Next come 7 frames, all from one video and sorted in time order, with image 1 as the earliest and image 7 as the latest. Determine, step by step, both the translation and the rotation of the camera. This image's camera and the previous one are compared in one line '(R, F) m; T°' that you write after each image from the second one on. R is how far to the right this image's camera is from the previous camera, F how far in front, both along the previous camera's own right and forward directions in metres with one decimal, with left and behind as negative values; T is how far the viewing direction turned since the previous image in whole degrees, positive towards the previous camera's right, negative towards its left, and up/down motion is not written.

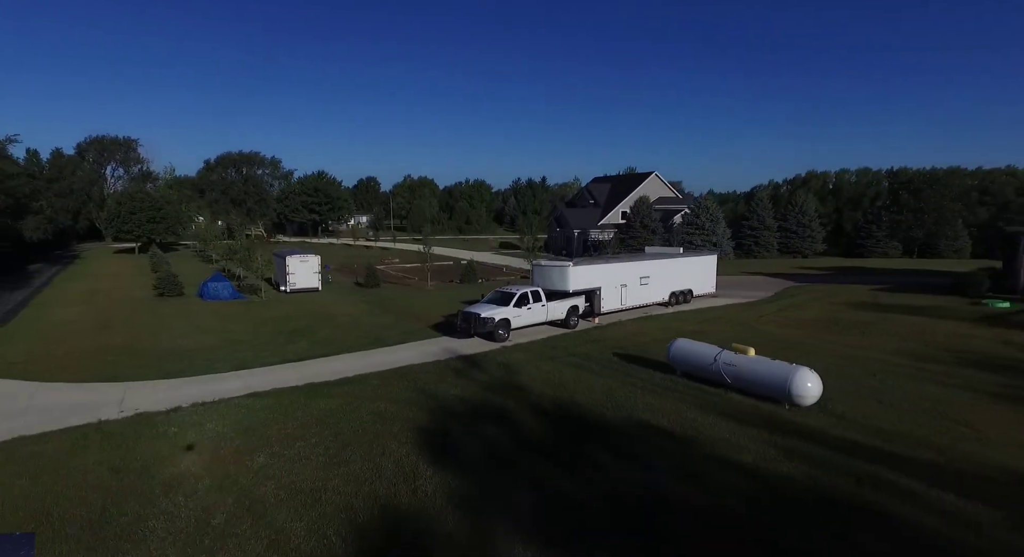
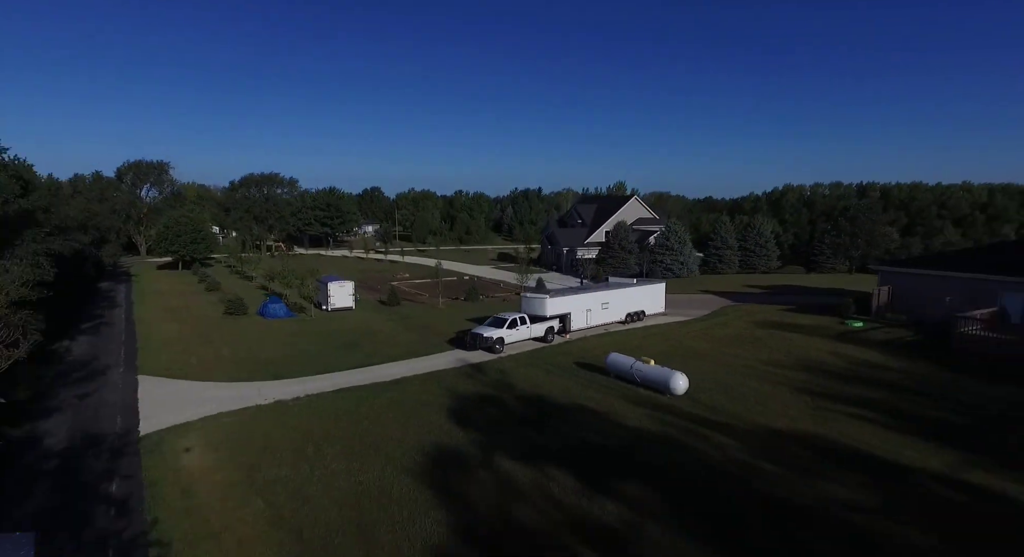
(+0.1, -2.5) m; 0°
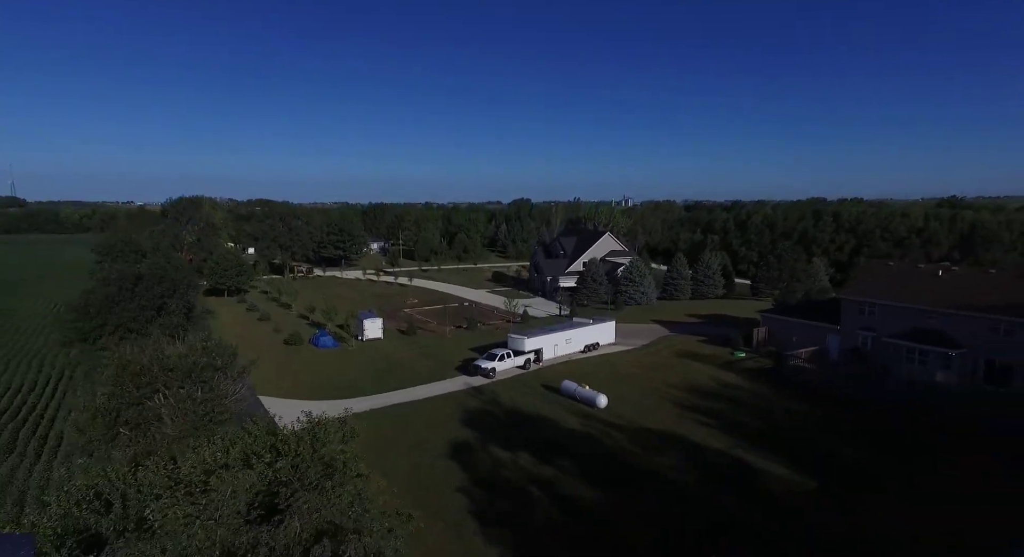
(+0.2, -3.9) m; 0°
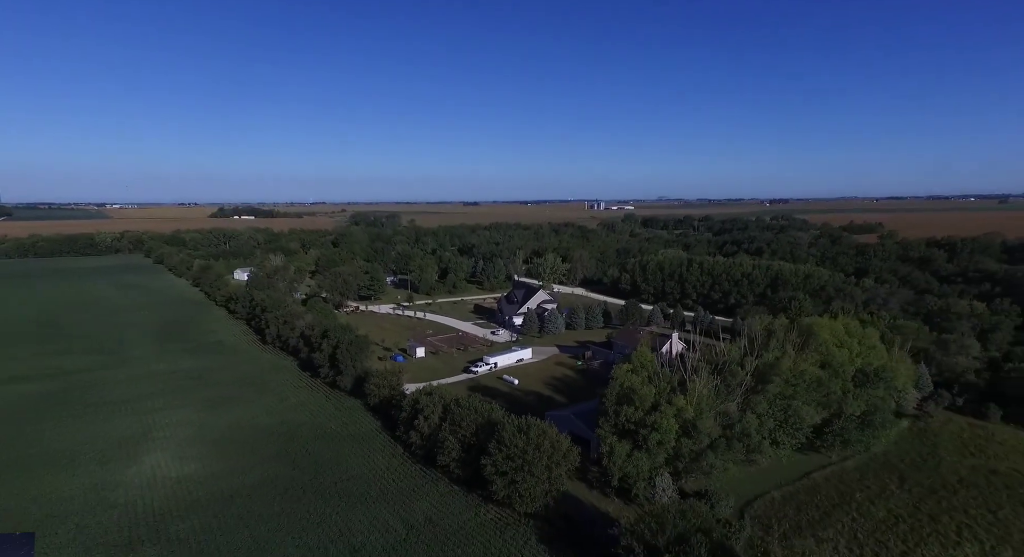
(+0.3, -18.1) m; +2°
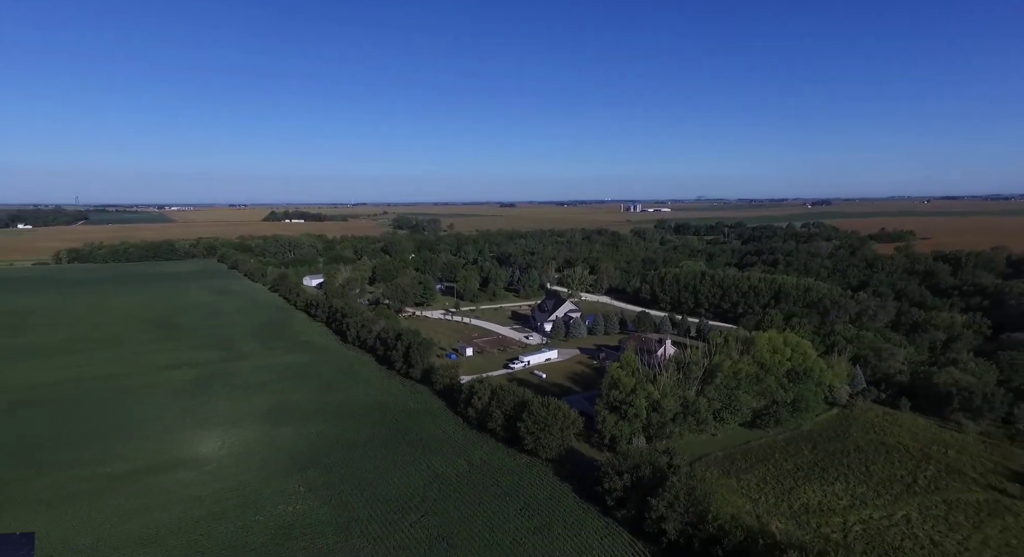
(+0.4, -8.1) m; -3°
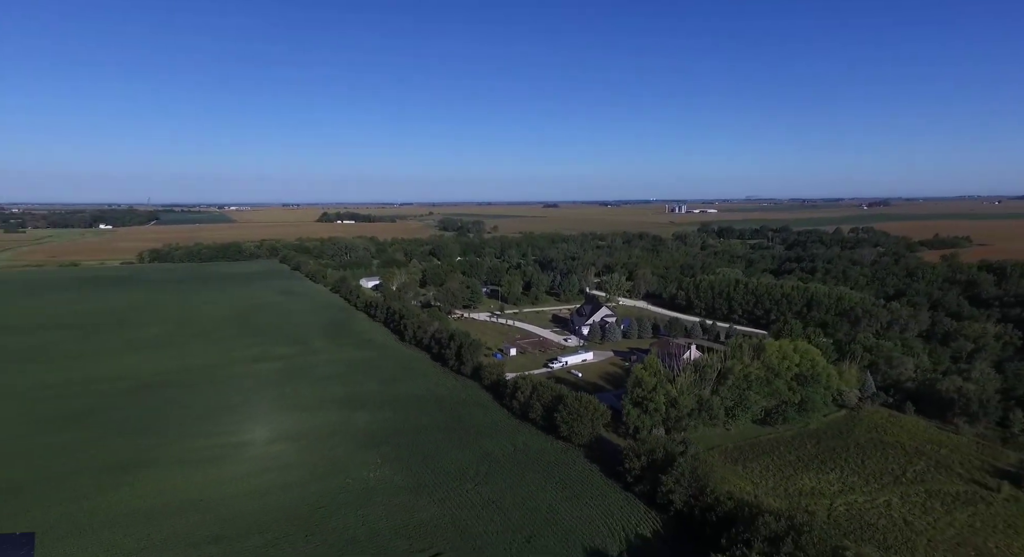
(+0.1, -4.2) m; -4°
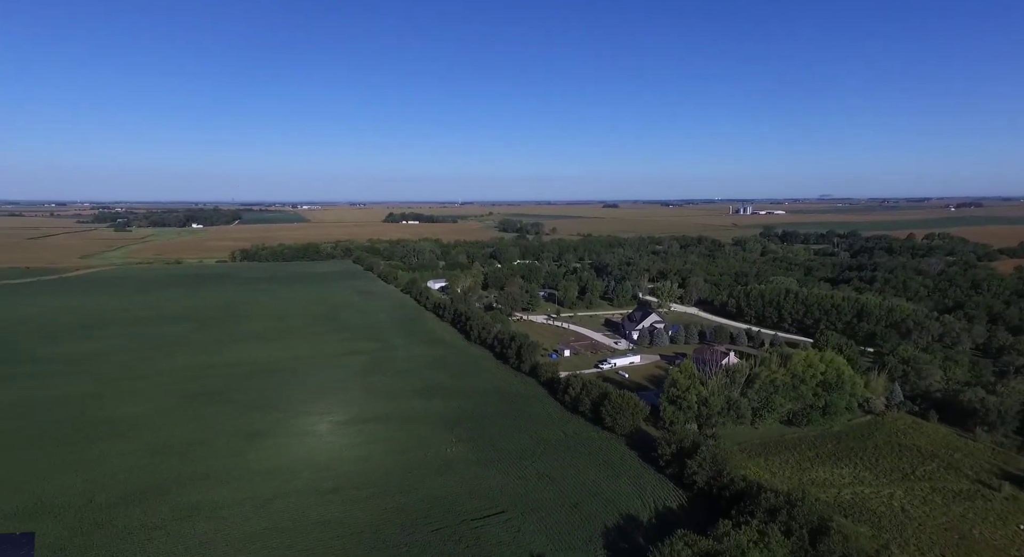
(+0.2, -4.8) m; -6°
